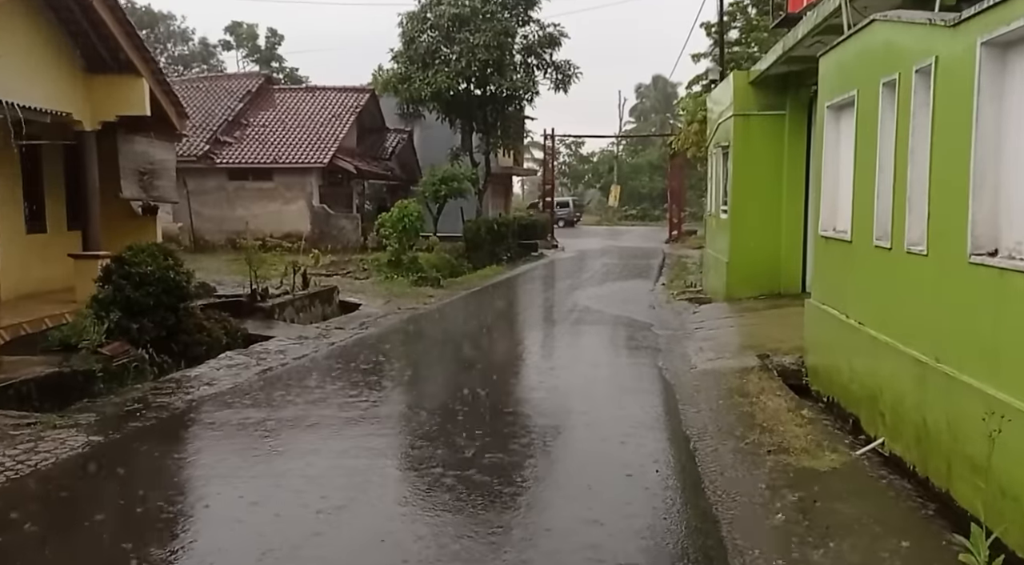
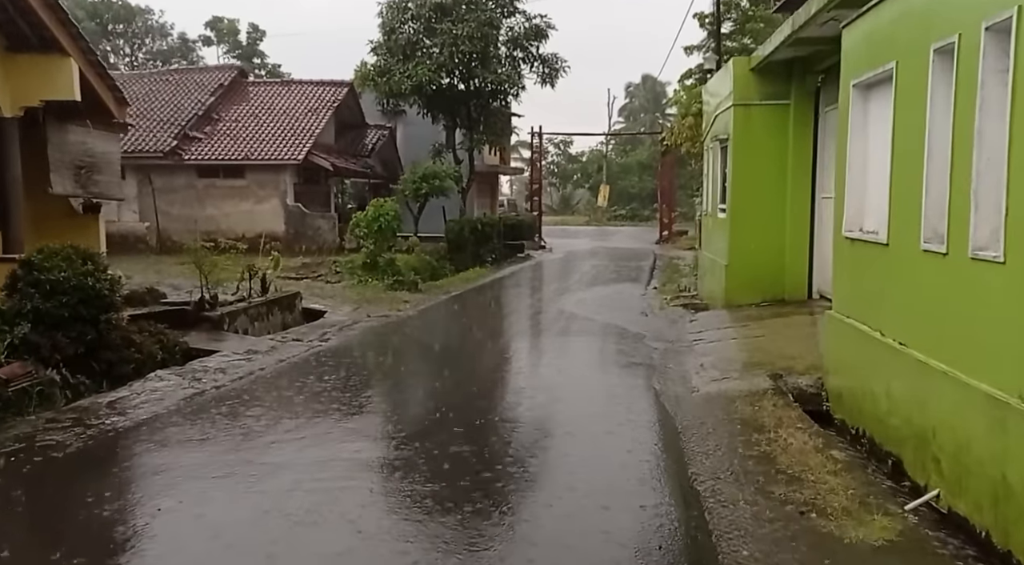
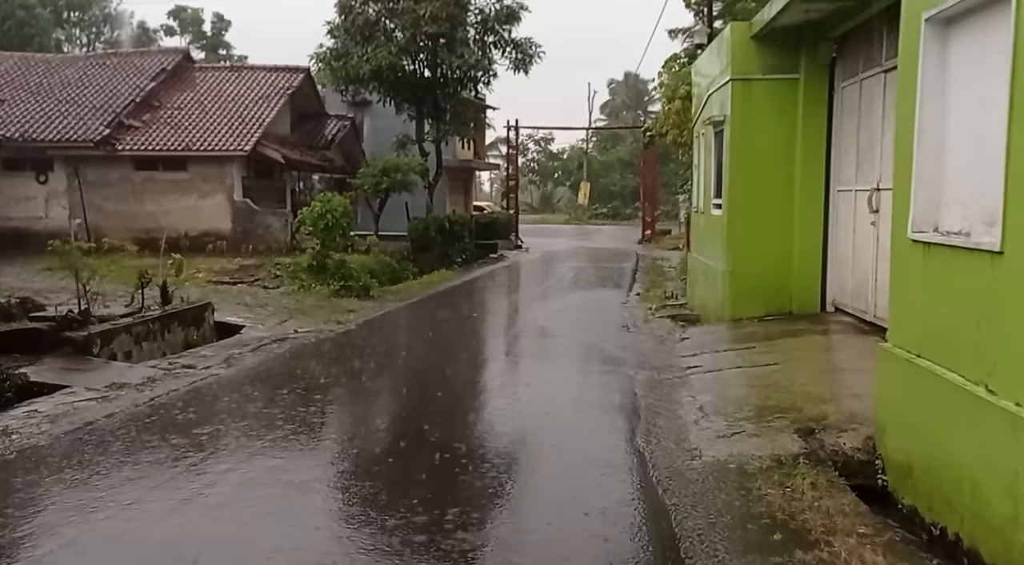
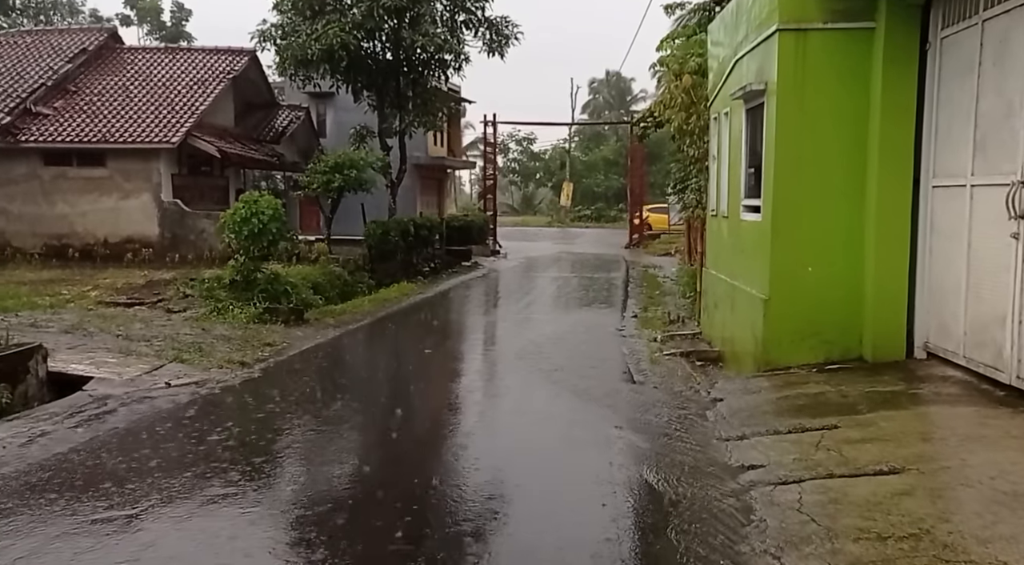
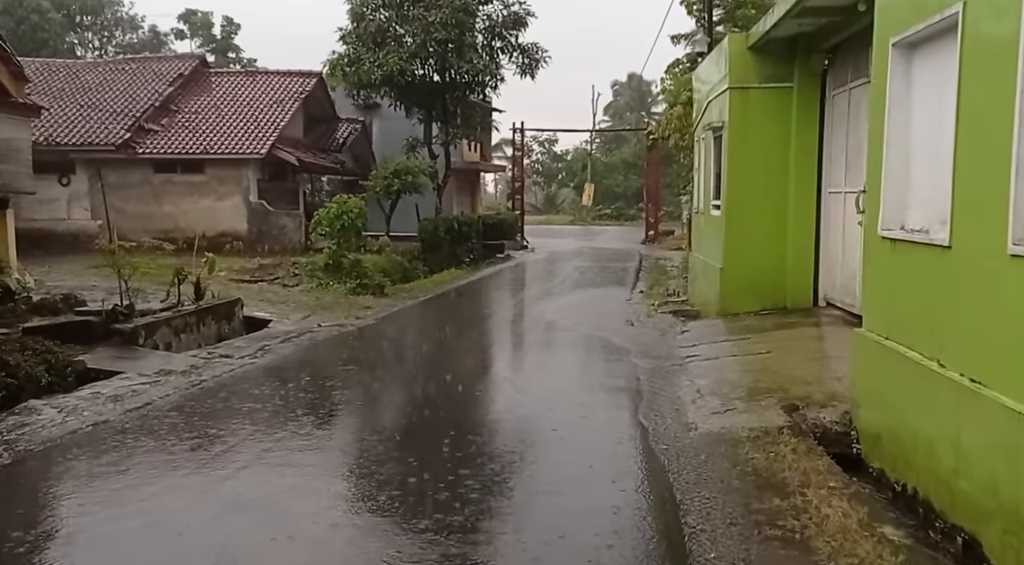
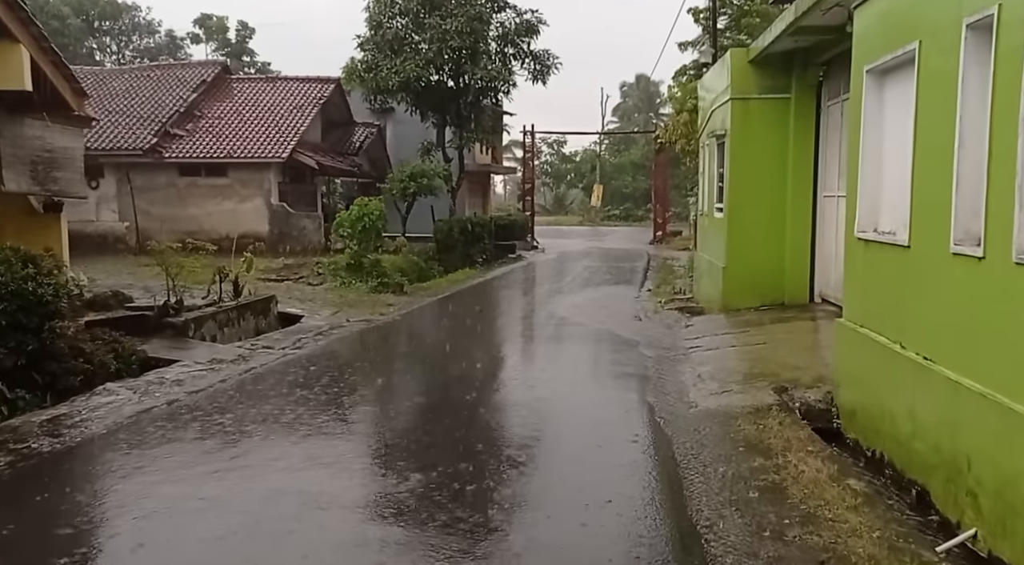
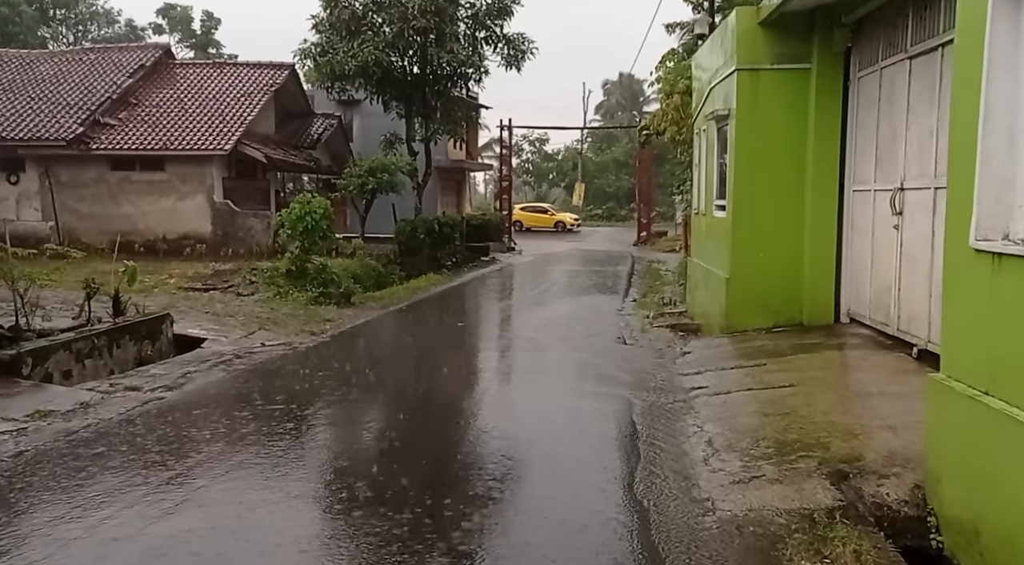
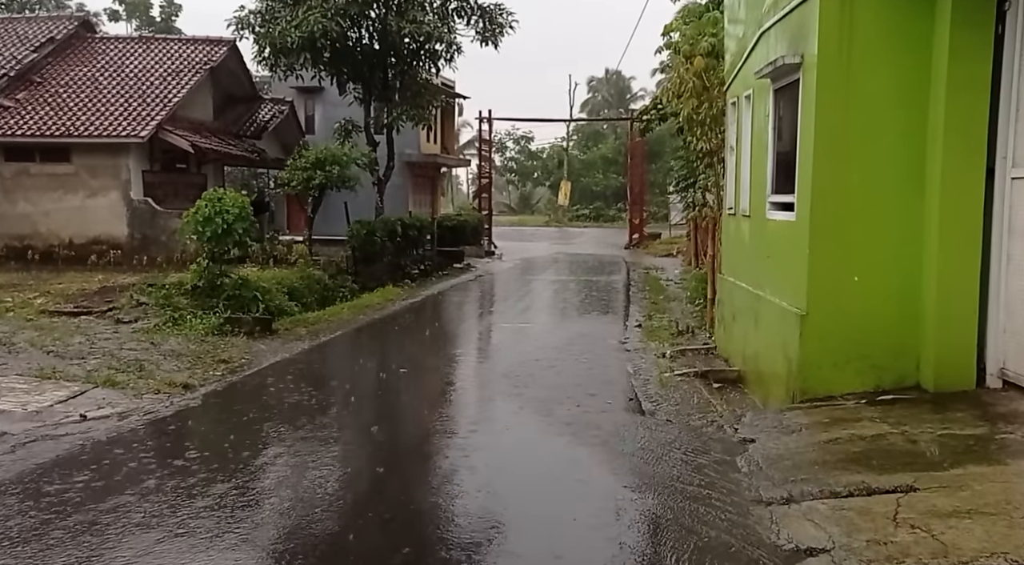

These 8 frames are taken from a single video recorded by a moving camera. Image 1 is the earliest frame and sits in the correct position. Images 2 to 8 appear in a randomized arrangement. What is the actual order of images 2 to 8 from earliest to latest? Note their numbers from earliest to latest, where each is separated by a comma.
2, 6, 5, 3, 7, 4, 8
